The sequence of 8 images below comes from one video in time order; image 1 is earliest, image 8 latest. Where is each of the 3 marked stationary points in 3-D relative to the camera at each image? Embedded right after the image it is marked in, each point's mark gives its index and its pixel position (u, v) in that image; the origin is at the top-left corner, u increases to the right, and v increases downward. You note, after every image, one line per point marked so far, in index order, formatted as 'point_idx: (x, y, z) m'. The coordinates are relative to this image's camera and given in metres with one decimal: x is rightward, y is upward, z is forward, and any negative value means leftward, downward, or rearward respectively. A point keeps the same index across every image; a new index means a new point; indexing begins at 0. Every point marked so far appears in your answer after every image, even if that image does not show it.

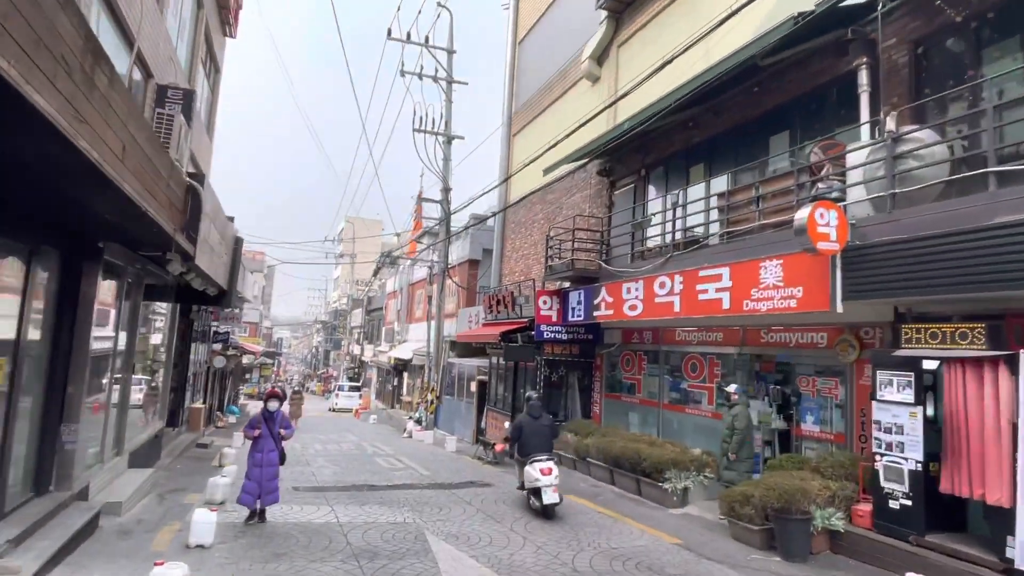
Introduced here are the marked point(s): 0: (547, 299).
0: (+0.8, -0.3, +13.4) m
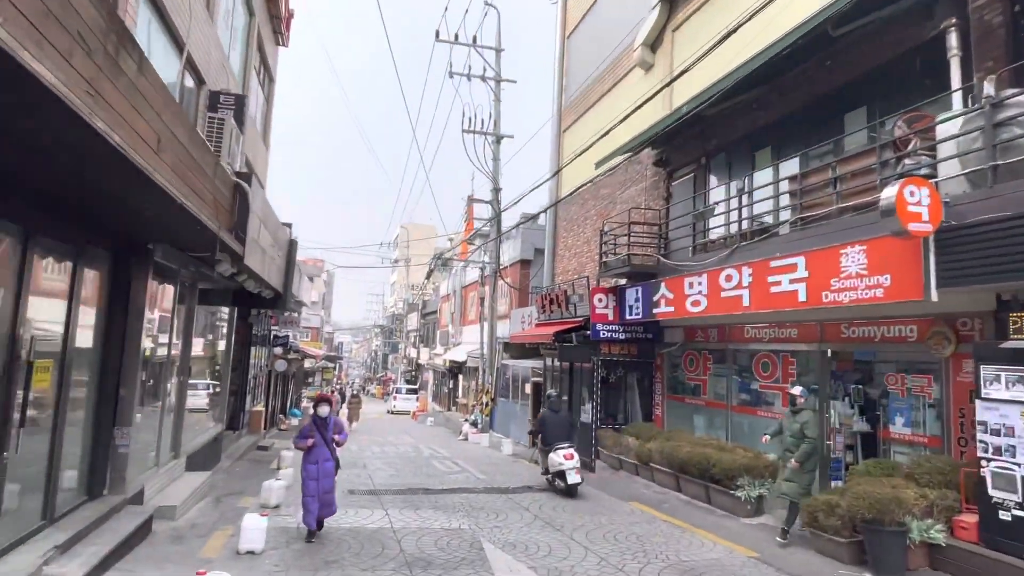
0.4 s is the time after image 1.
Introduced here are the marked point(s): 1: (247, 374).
0: (+2.0, -0.2, +12.8) m
1: (-6.2, -2.0, +14.1) m
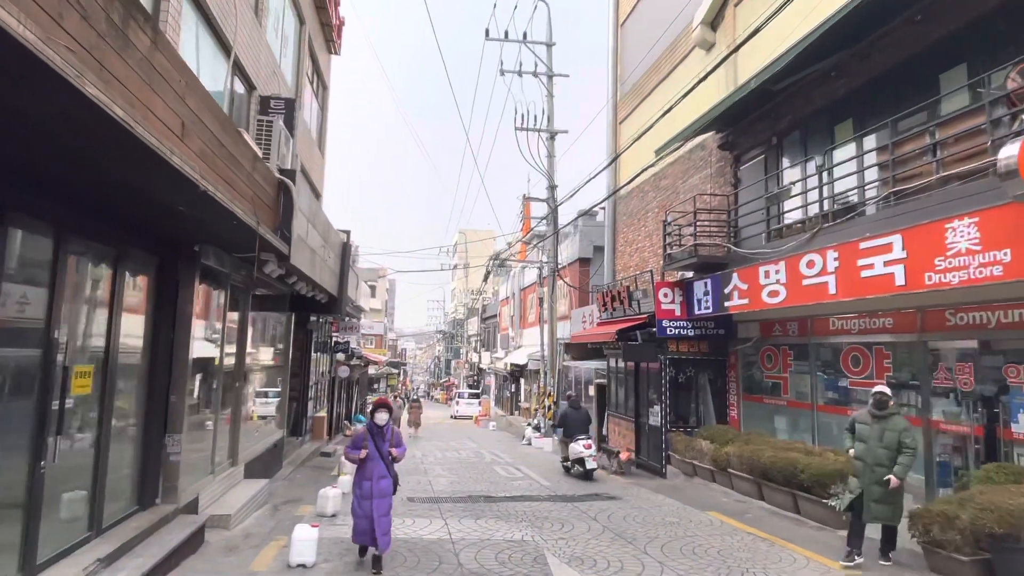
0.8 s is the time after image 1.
0: (+3.2, -0.1, +12.0) m
1: (-4.8, -2.2, +14.1) m
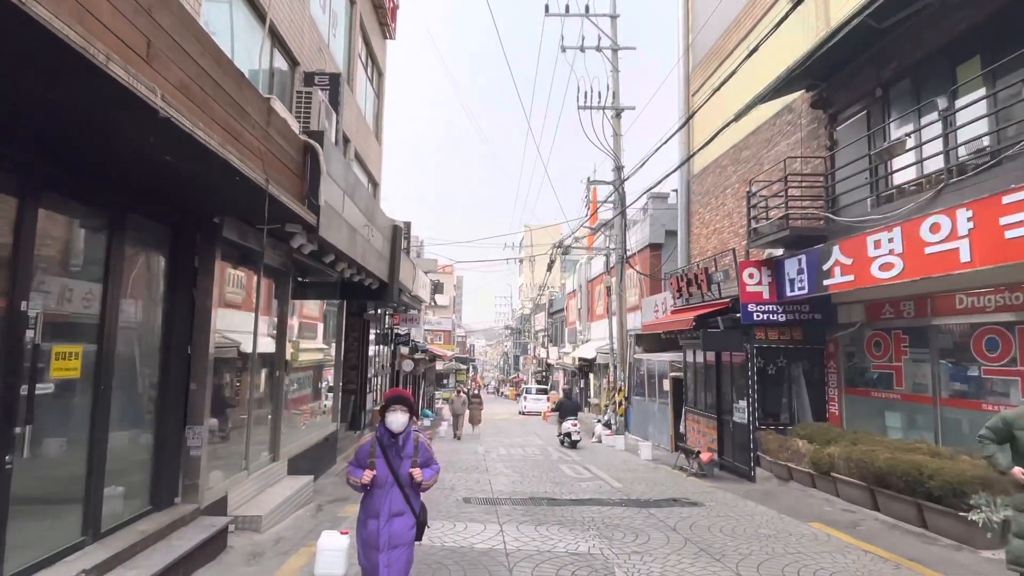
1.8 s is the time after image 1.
0: (+4.3, +0.3, +10.7) m
1: (-3.3, -1.9, +13.6) m
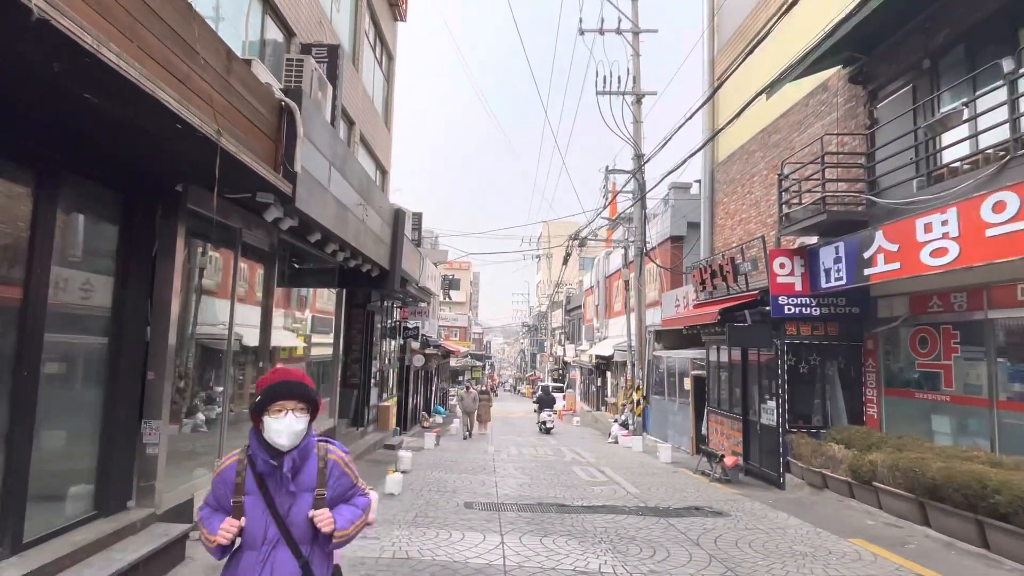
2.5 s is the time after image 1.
0: (+4.5, +0.4, +9.8) m
1: (-3.1, -1.7, +13.0) m
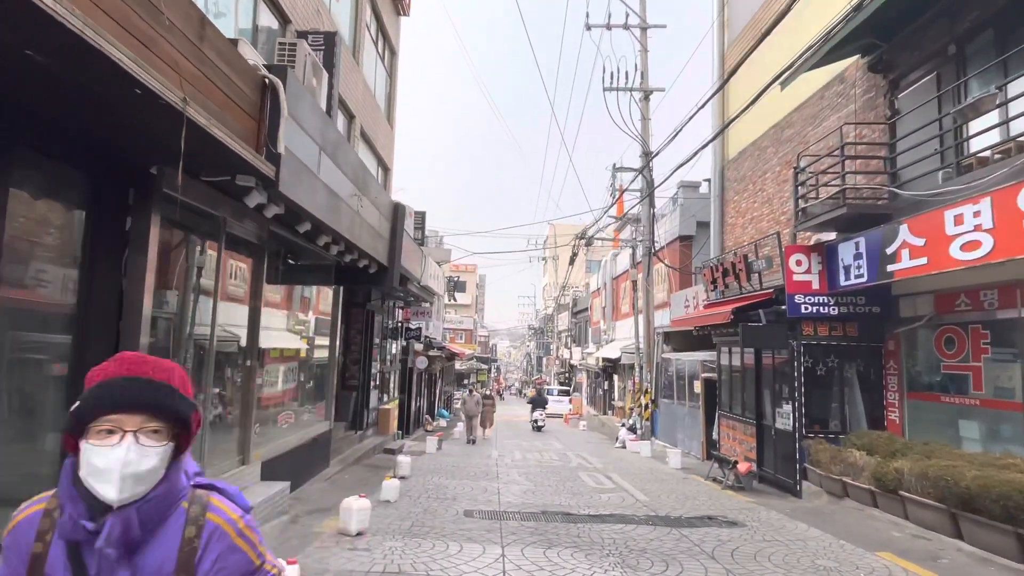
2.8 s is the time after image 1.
0: (+4.5, +0.5, +9.4) m
1: (-3.0, -1.7, +12.6) m
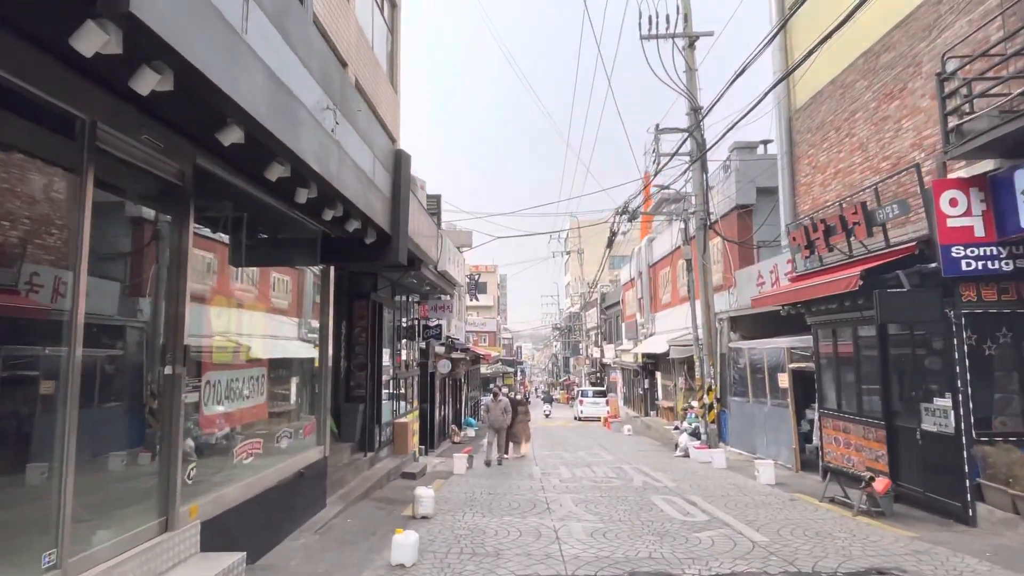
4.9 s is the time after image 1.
0: (+5.0, +1.1, +6.8) m
1: (-2.2, -1.5, +10.3) m
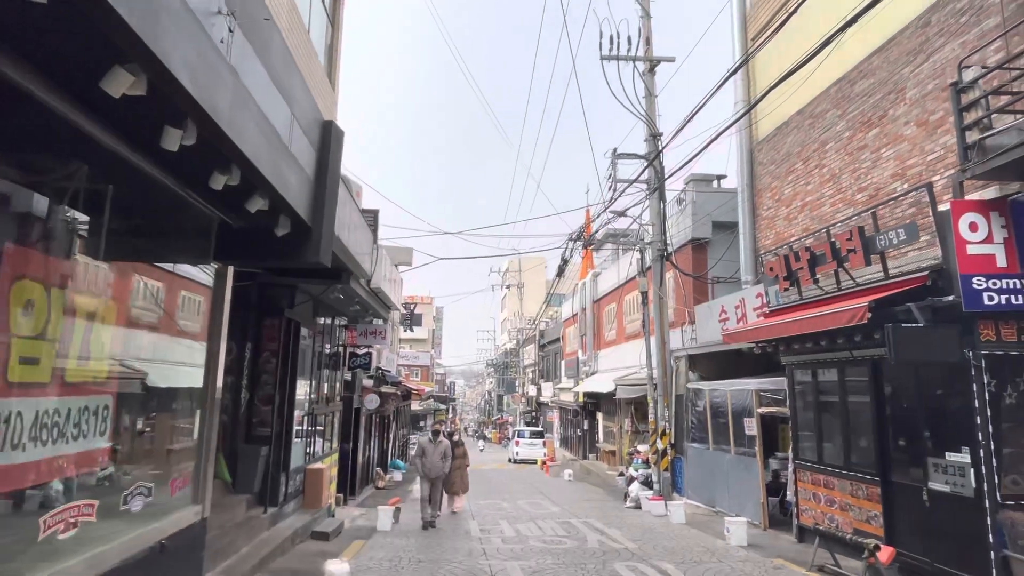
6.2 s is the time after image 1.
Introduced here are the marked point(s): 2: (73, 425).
0: (+4.6, +0.7, +6.0) m
1: (-3.1, -1.7, +8.5) m
2: (-2.9, -0.9, +4.1) m
